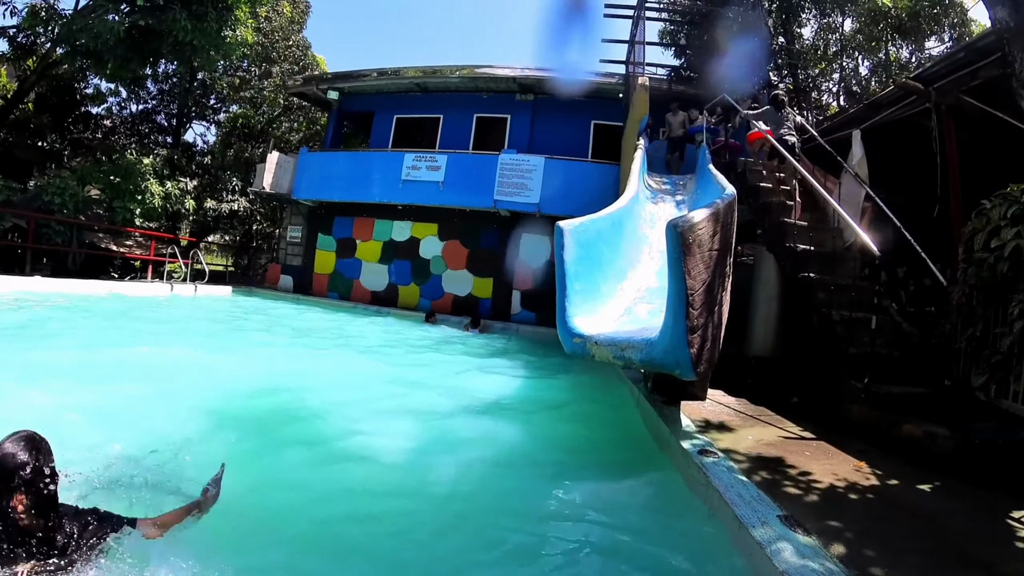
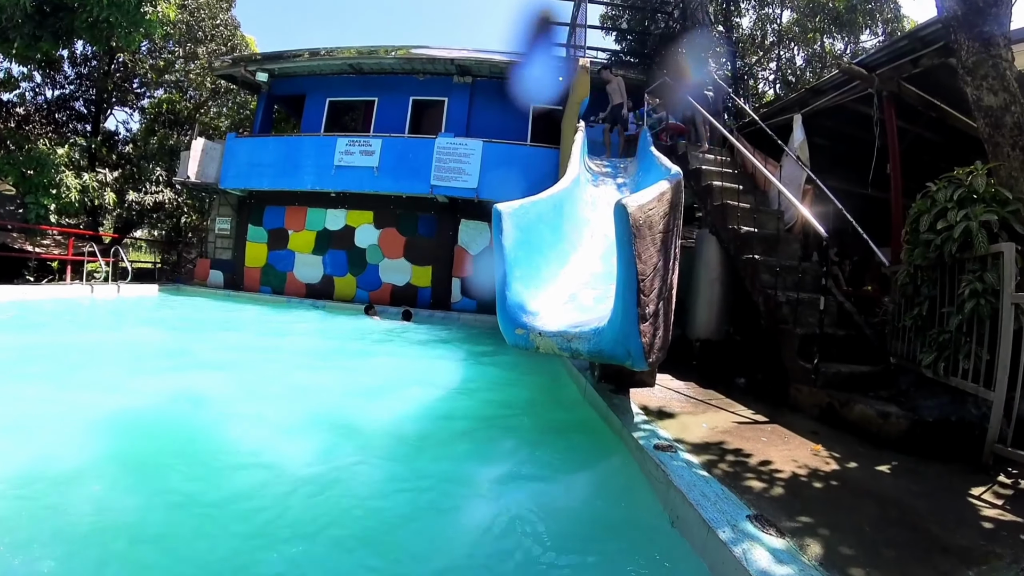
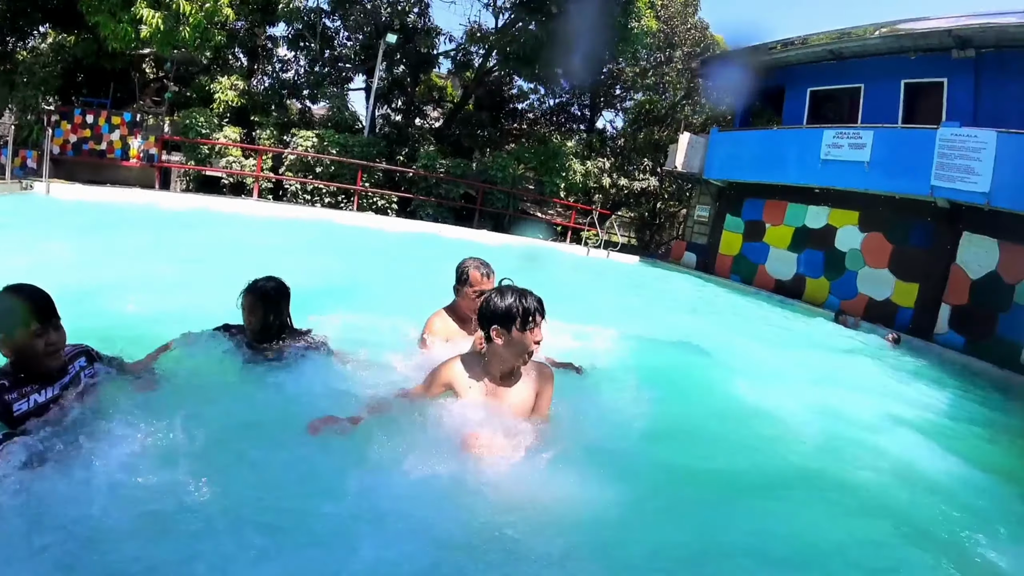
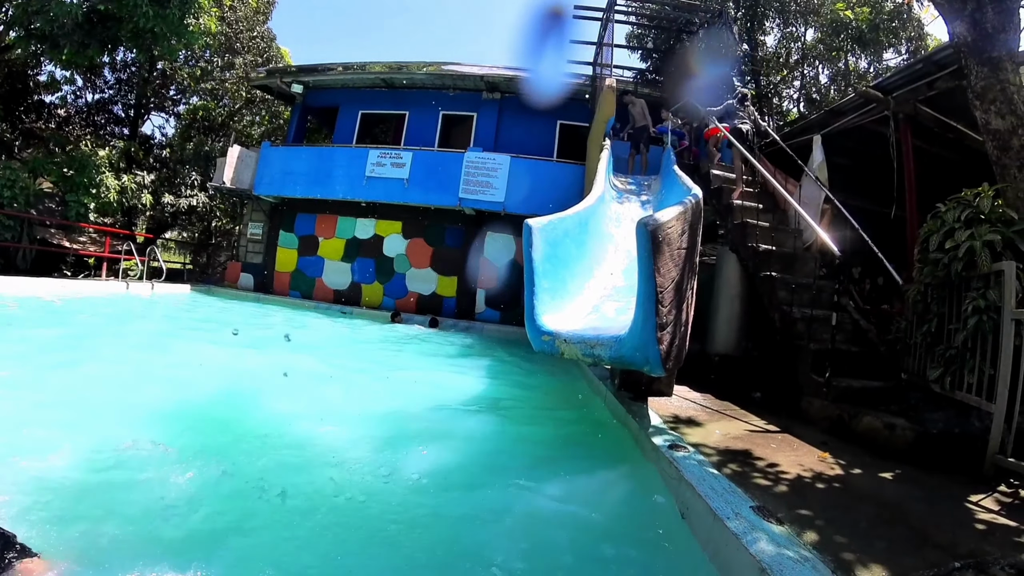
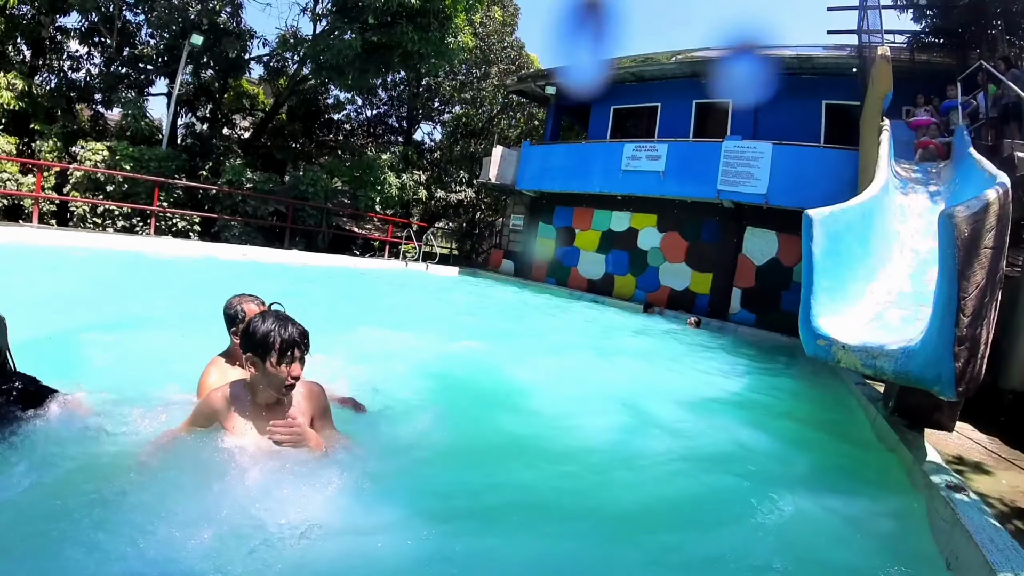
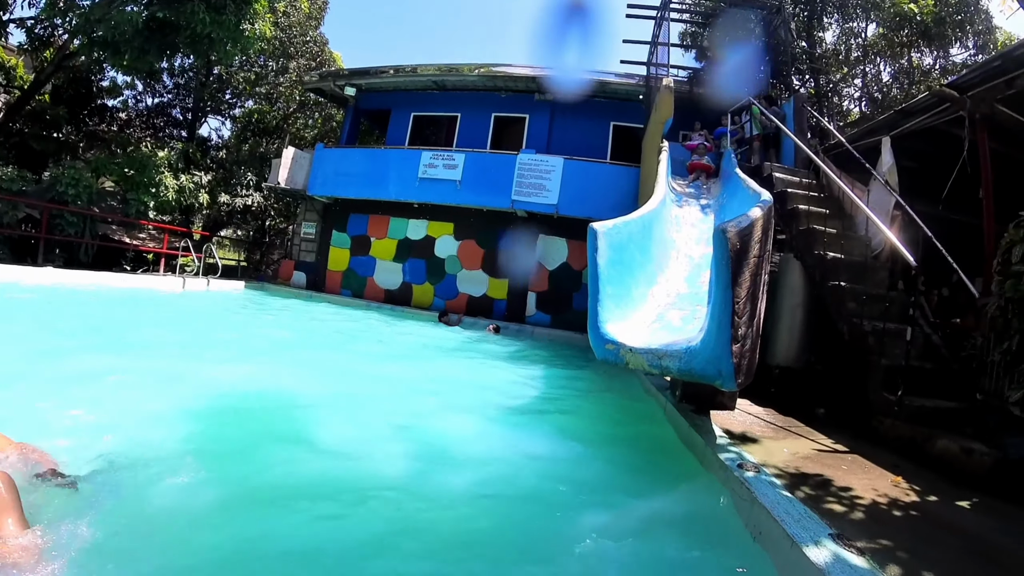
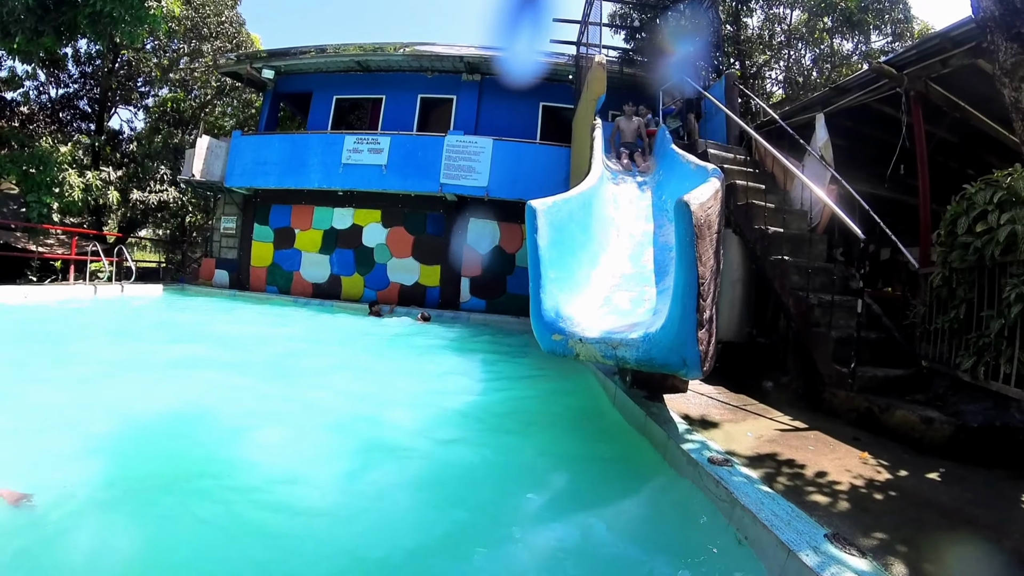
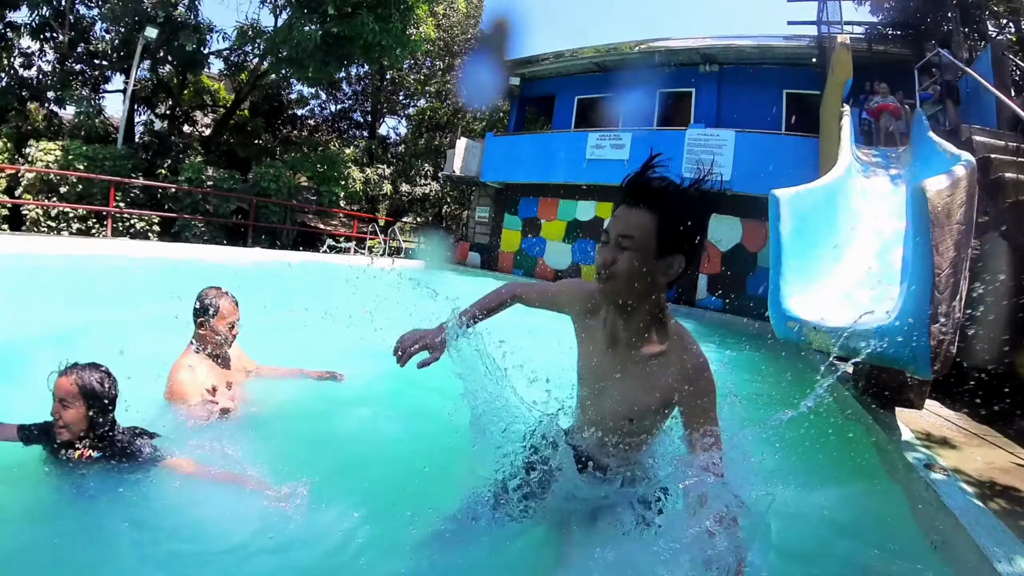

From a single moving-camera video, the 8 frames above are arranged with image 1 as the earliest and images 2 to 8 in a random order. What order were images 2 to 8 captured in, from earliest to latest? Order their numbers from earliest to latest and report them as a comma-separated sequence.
4, 2, 7, 8, 3, 5, 6
